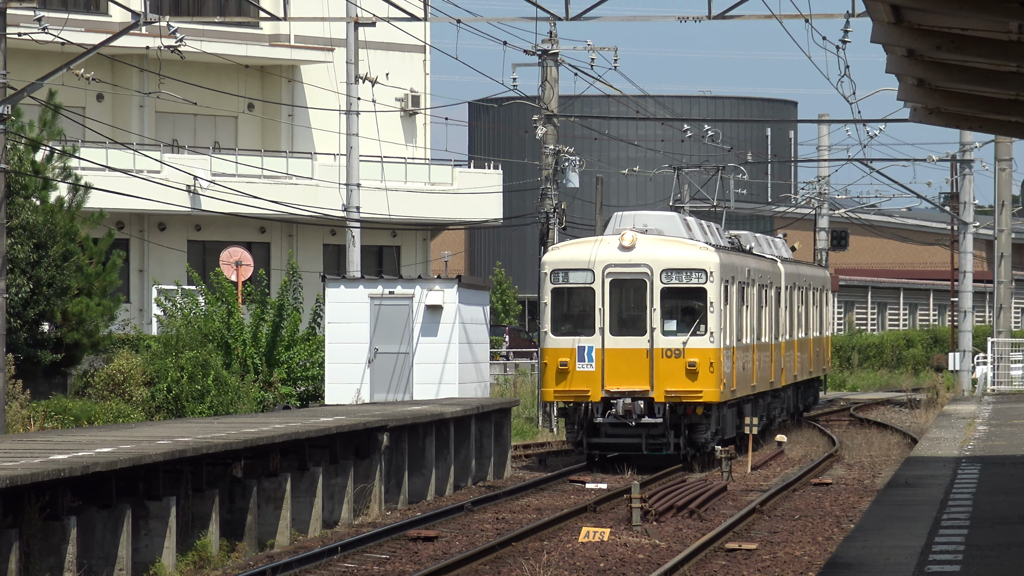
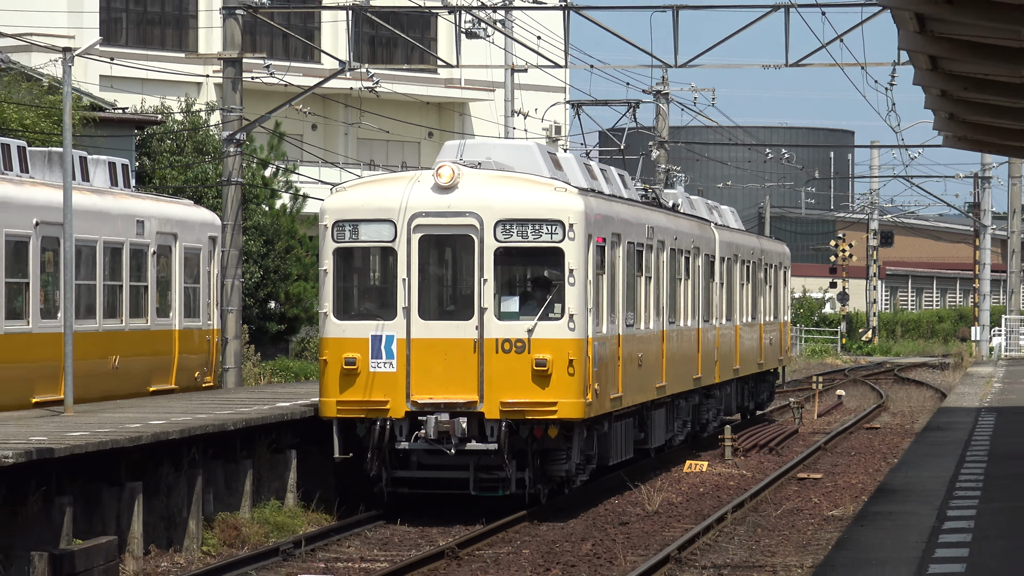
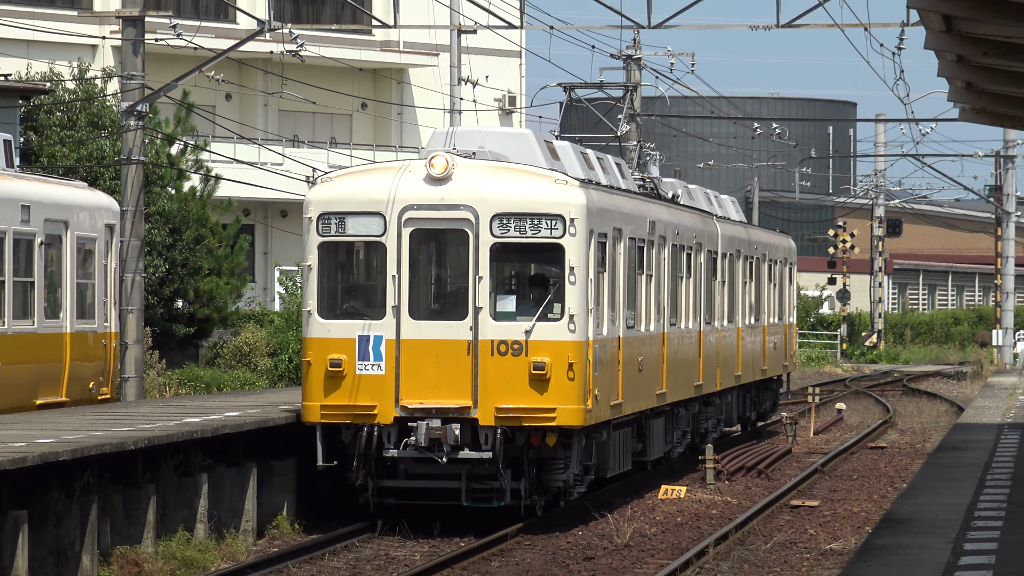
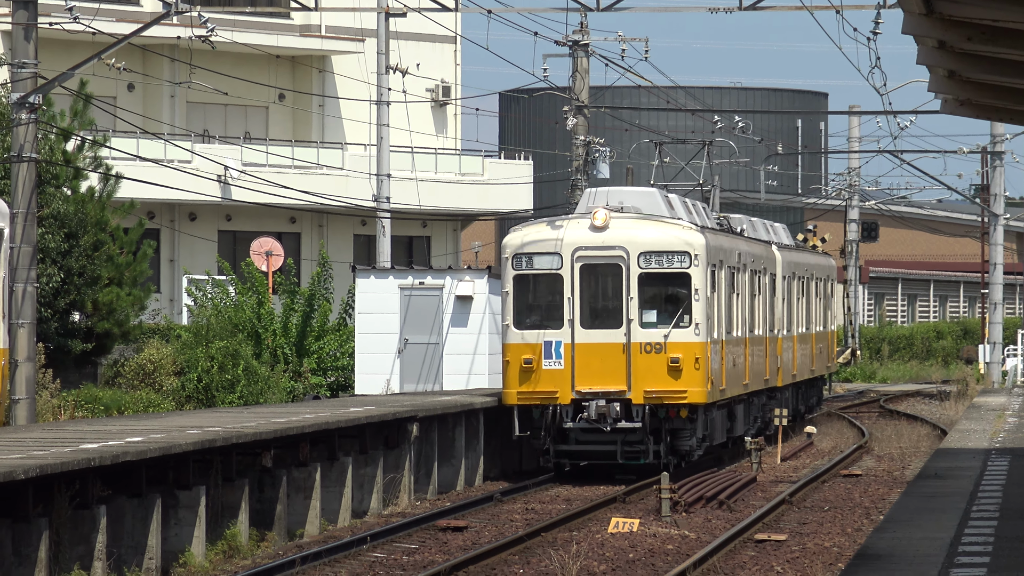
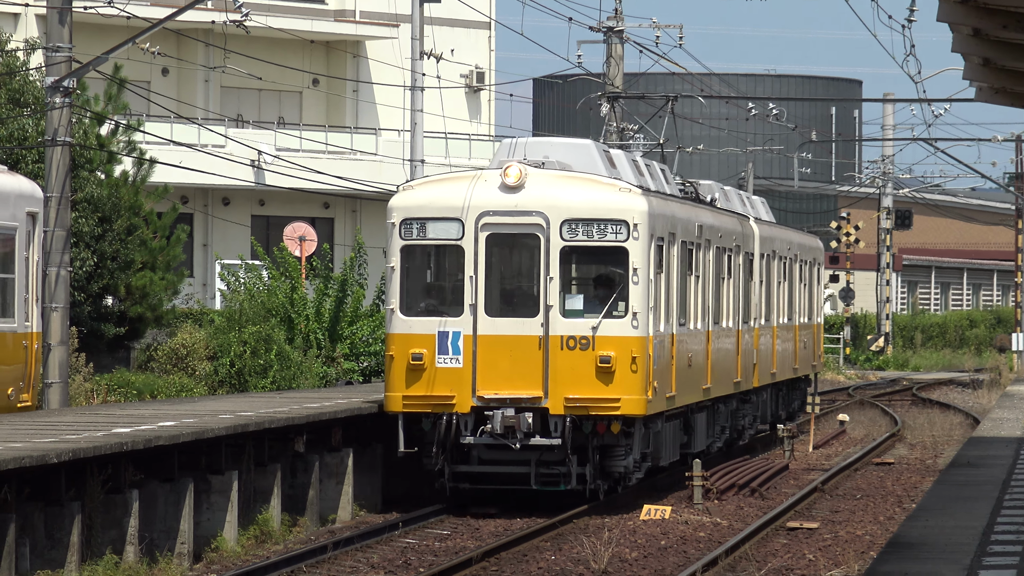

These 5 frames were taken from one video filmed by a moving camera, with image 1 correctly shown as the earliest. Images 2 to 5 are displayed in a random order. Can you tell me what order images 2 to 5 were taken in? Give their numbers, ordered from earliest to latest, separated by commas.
4, 5, 3, 2
